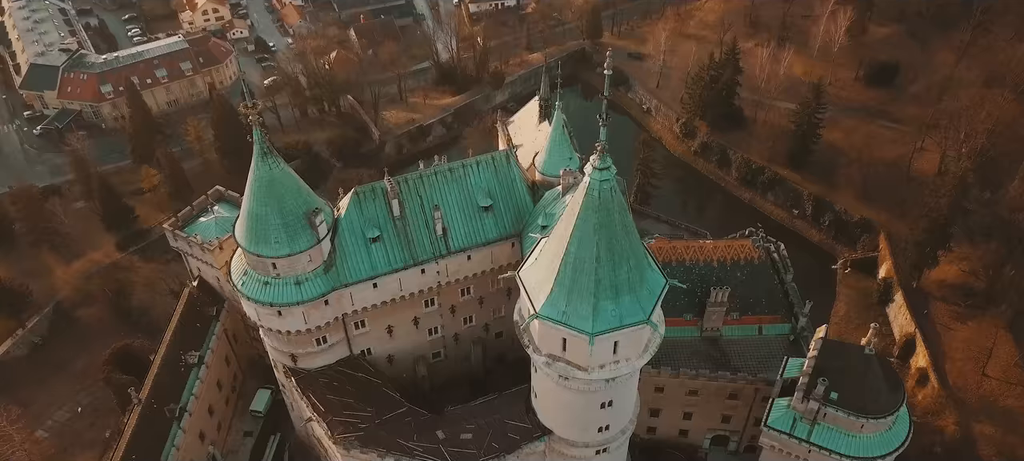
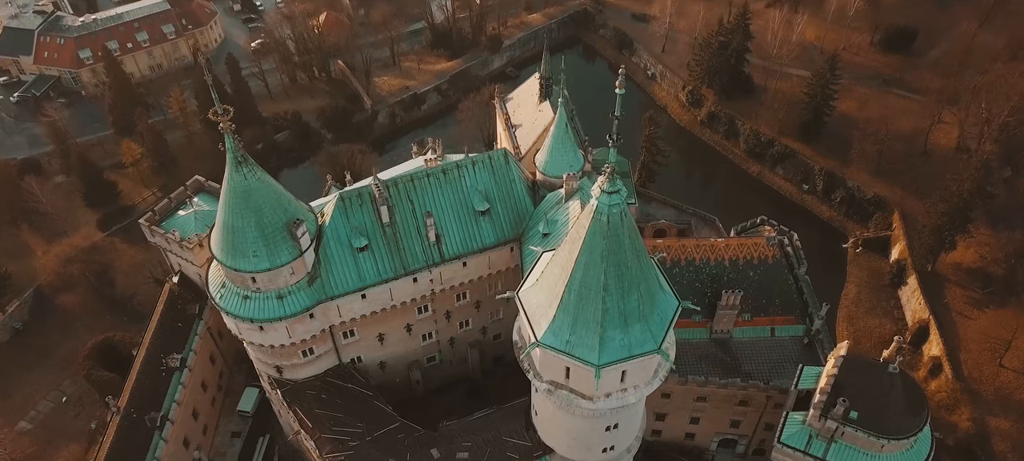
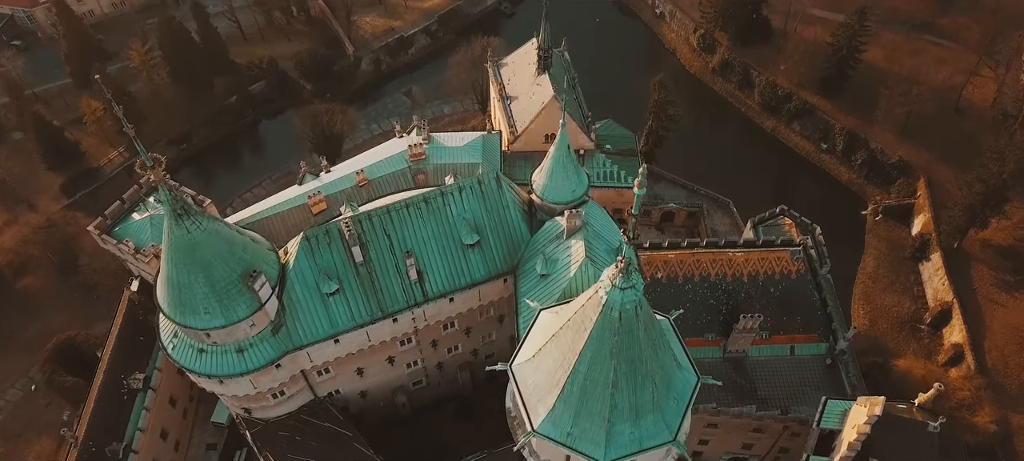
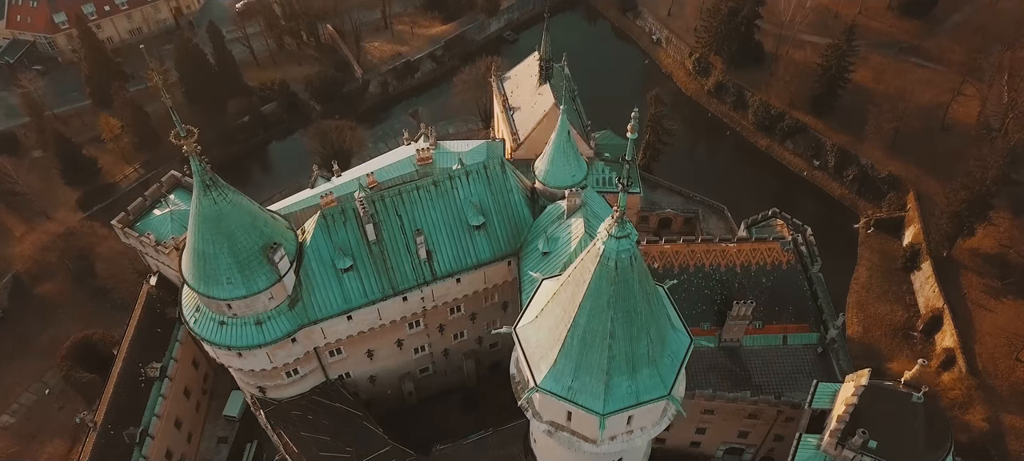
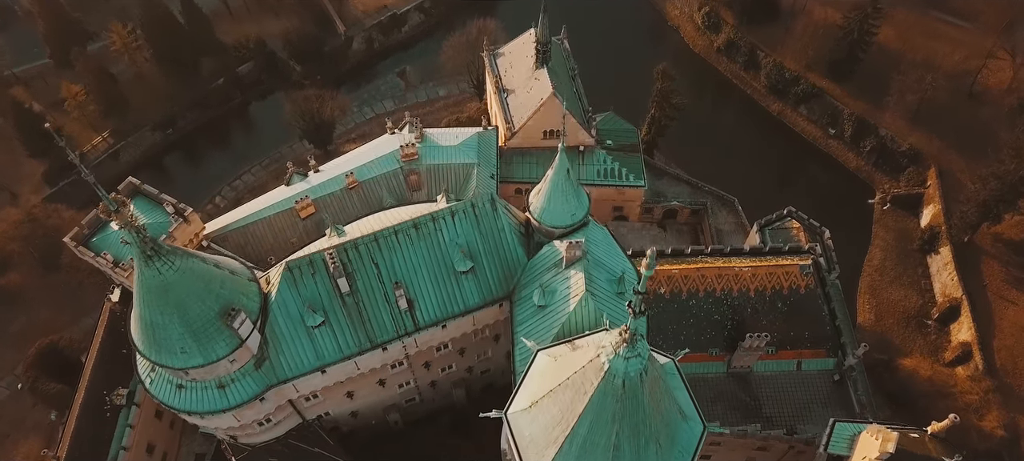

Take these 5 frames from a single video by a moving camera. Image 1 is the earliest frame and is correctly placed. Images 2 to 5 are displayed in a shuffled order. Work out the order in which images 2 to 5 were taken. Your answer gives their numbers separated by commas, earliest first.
2, 4, 3, 5
